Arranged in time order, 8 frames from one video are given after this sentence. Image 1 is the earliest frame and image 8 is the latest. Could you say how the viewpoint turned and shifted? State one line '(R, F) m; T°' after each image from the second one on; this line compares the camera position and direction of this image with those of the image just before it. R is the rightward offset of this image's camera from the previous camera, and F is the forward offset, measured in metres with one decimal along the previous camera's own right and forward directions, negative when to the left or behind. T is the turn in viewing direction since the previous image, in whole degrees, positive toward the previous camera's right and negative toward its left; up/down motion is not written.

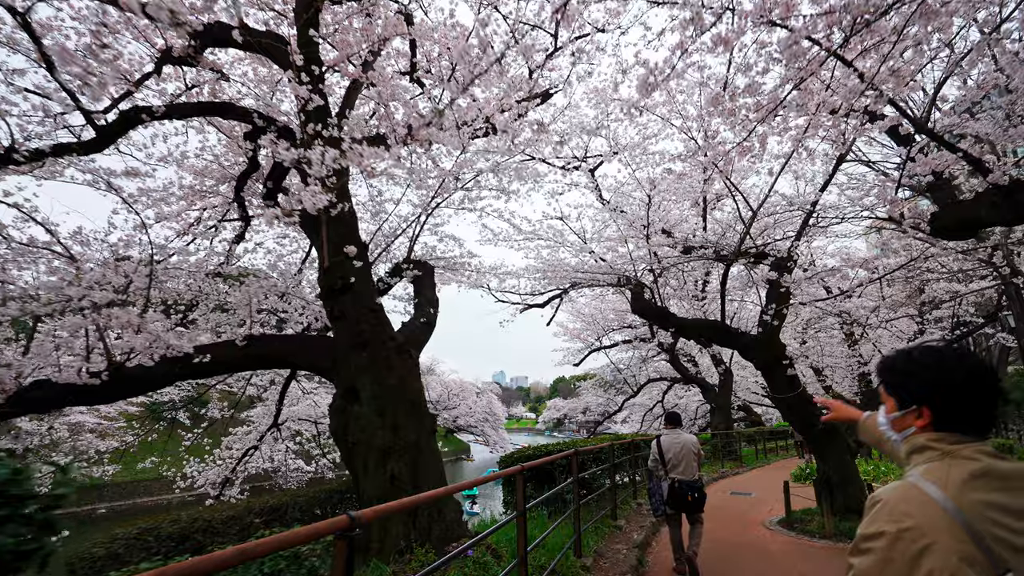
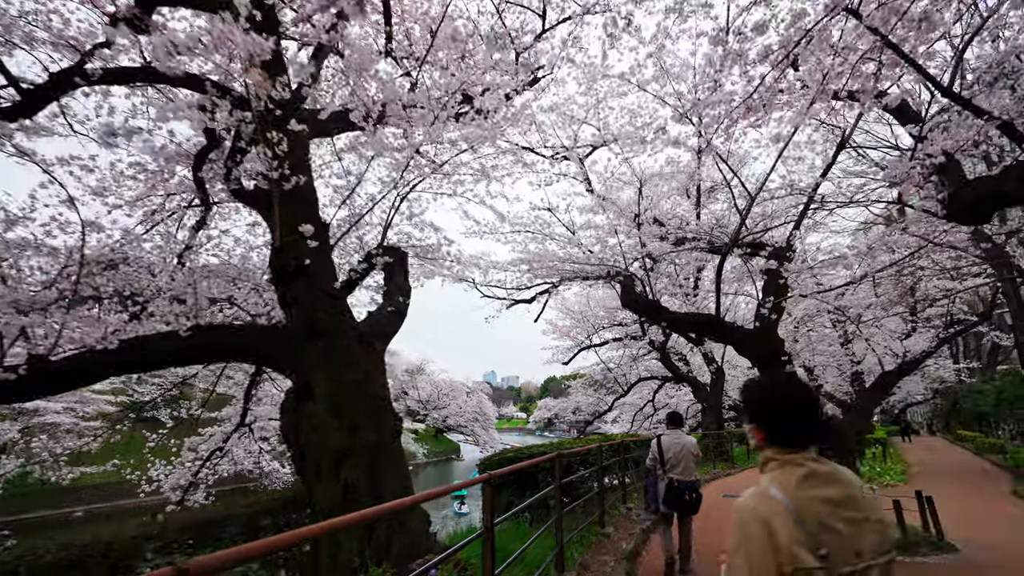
(+0.1, +0.4) m; +1°
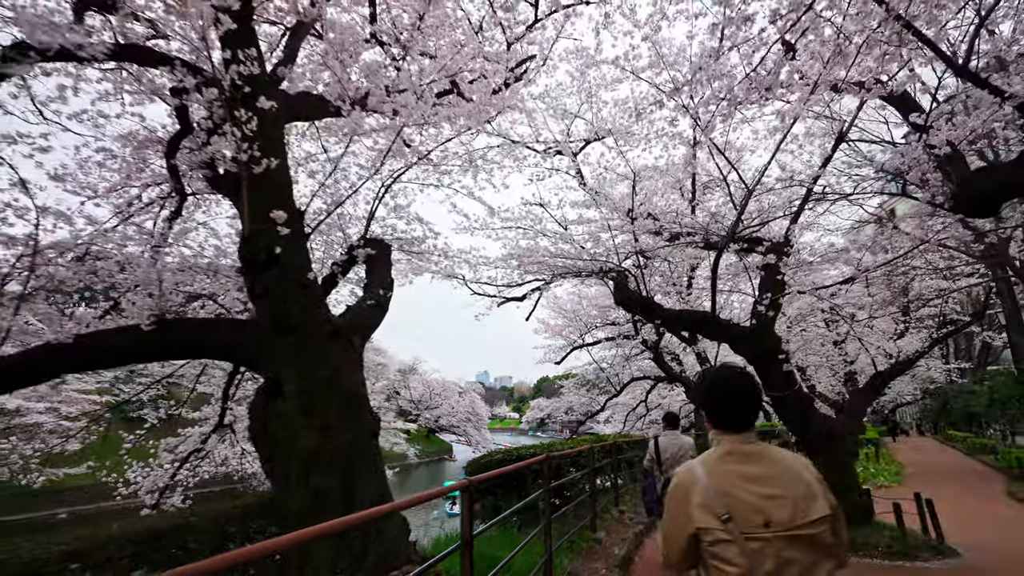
(0.0, +0.2) m; +1°
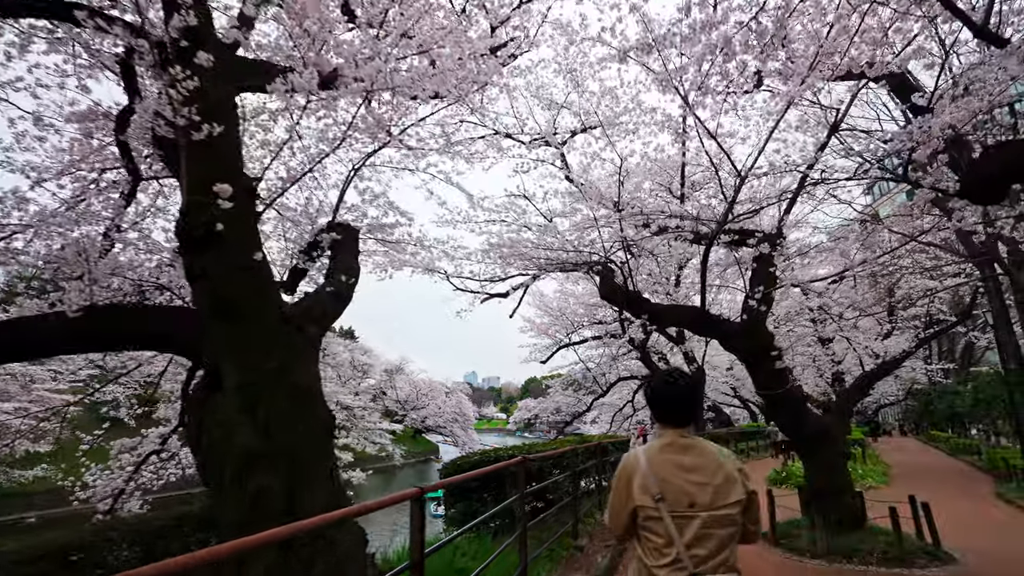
(+0.1, +0.3) m; +1°
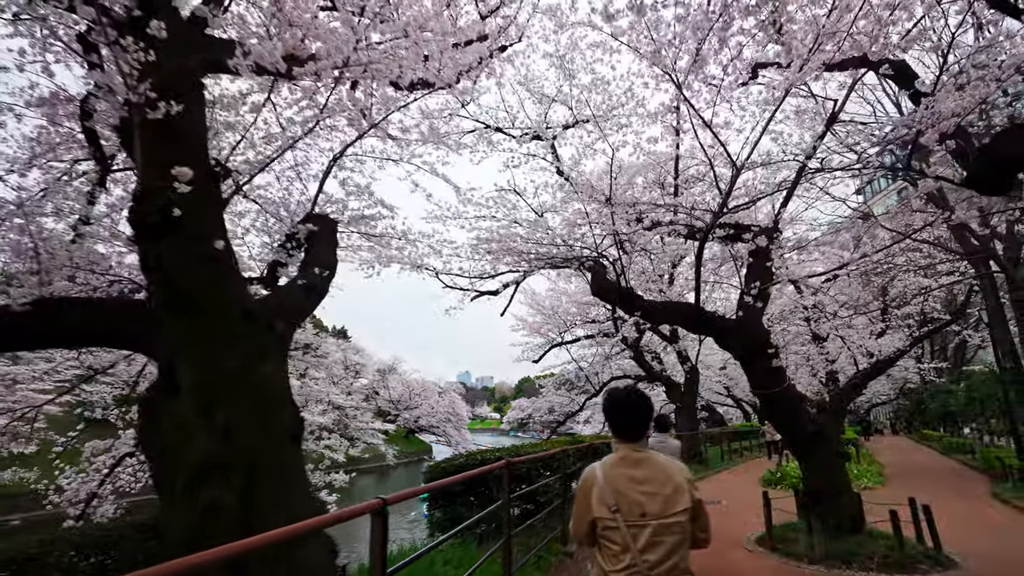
(+0.1, +0.2) m; +1°
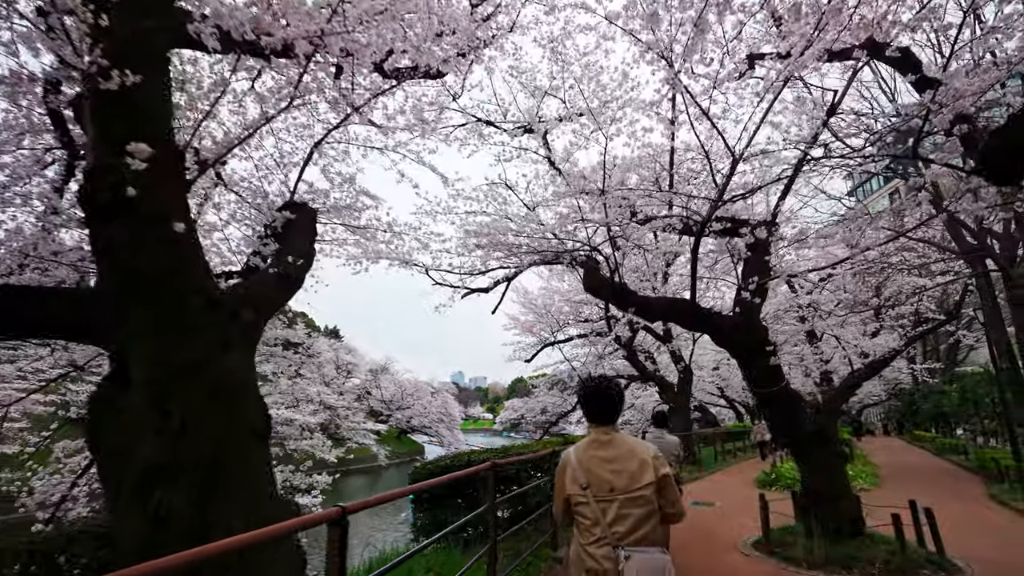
(0.0, +0.2) m; +1°
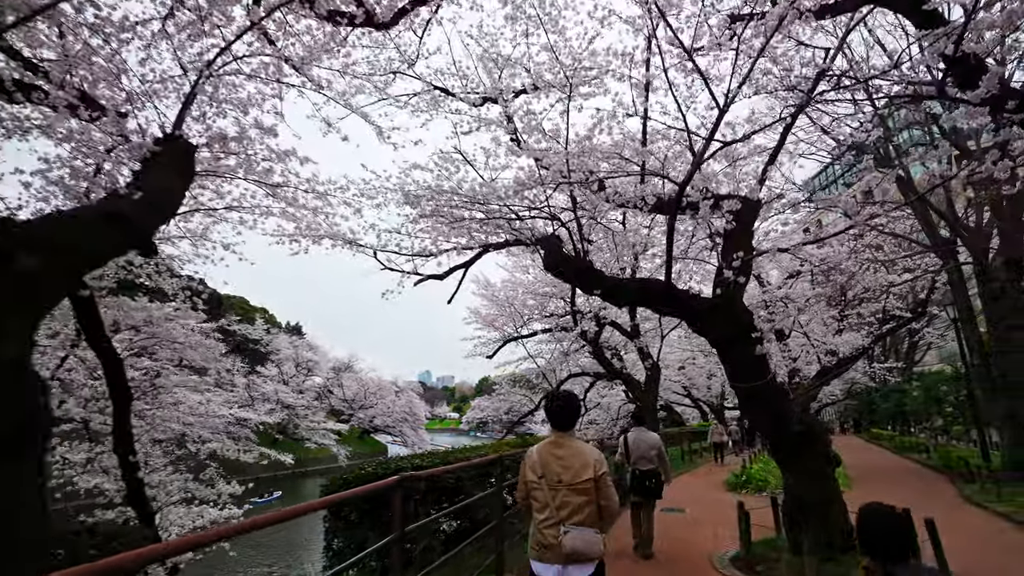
(+0.2, +0.8) m; +4°
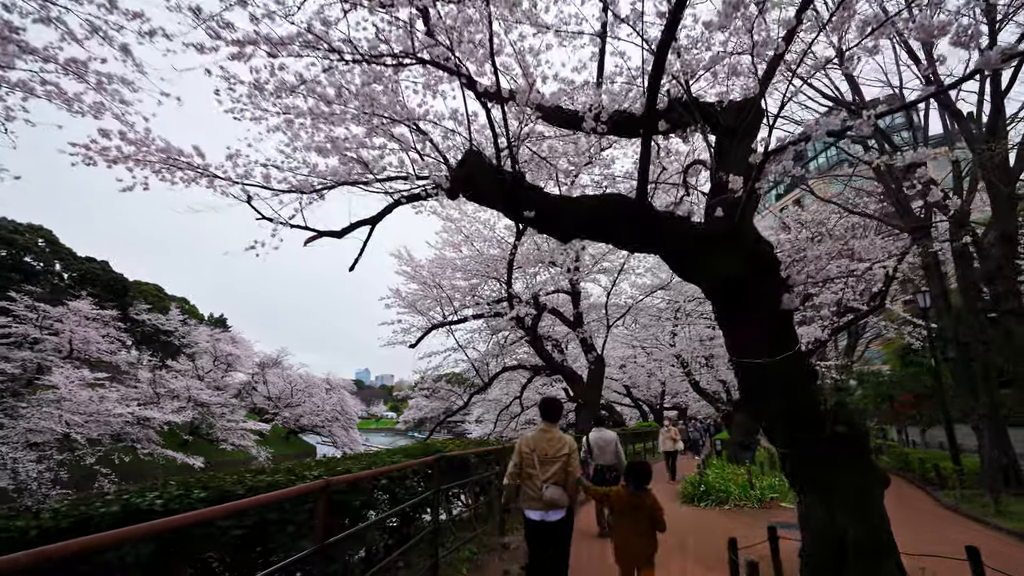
(+0.4, +1.7) m; +6°
